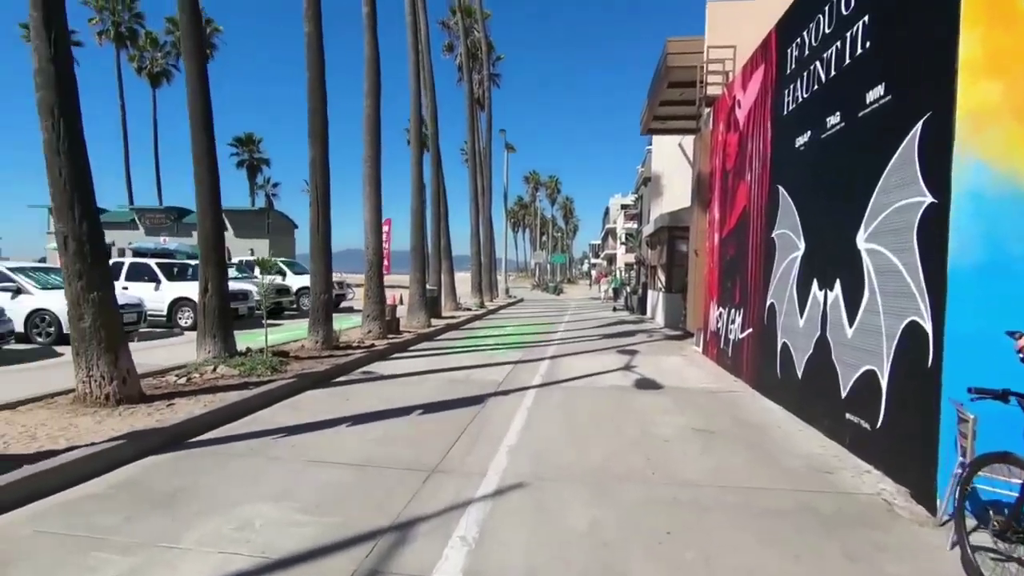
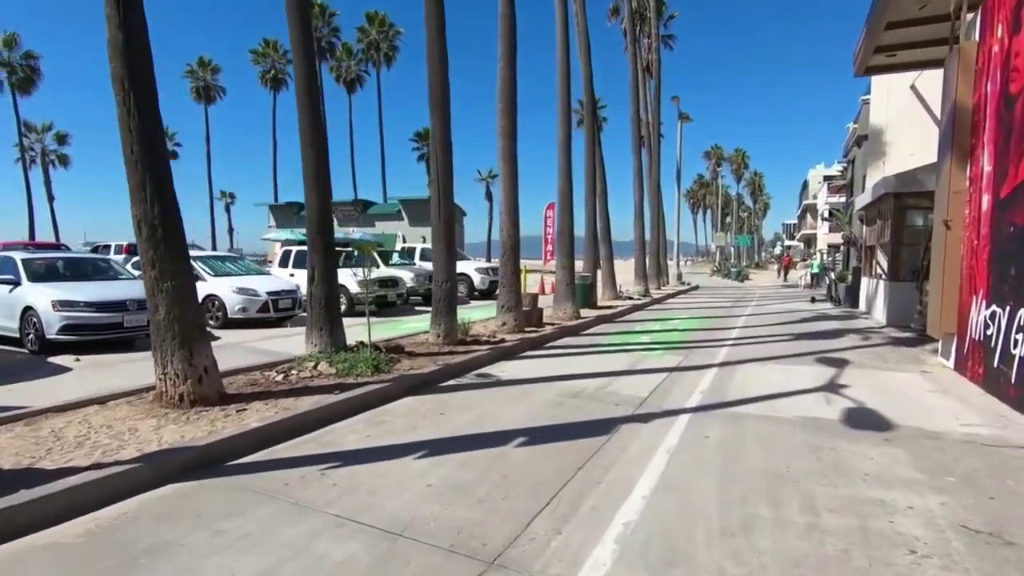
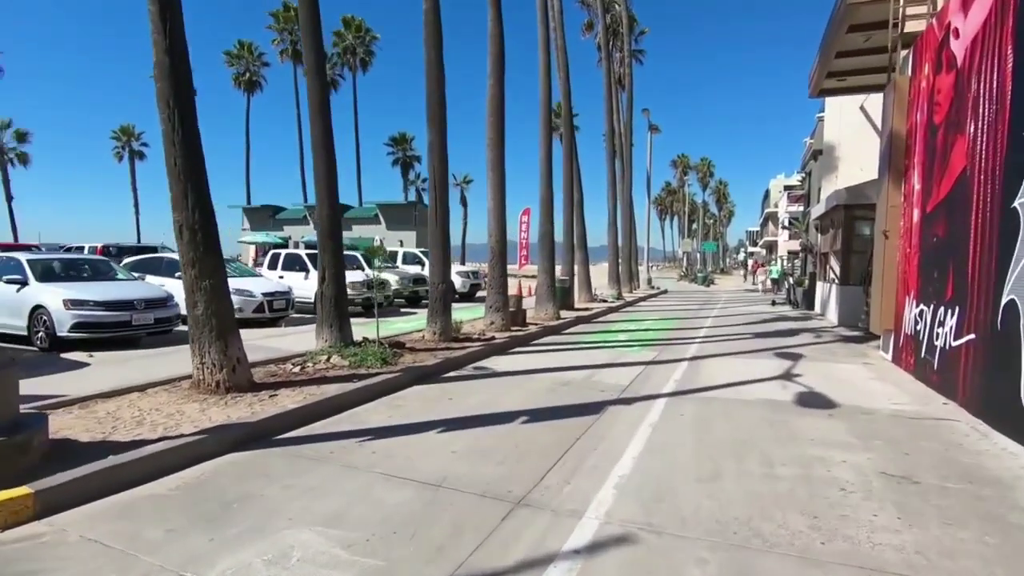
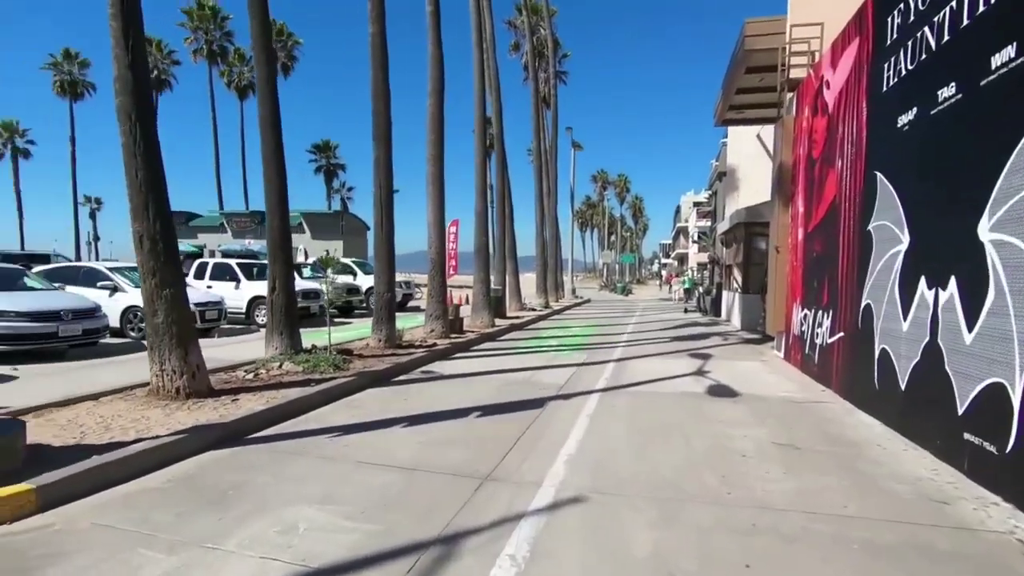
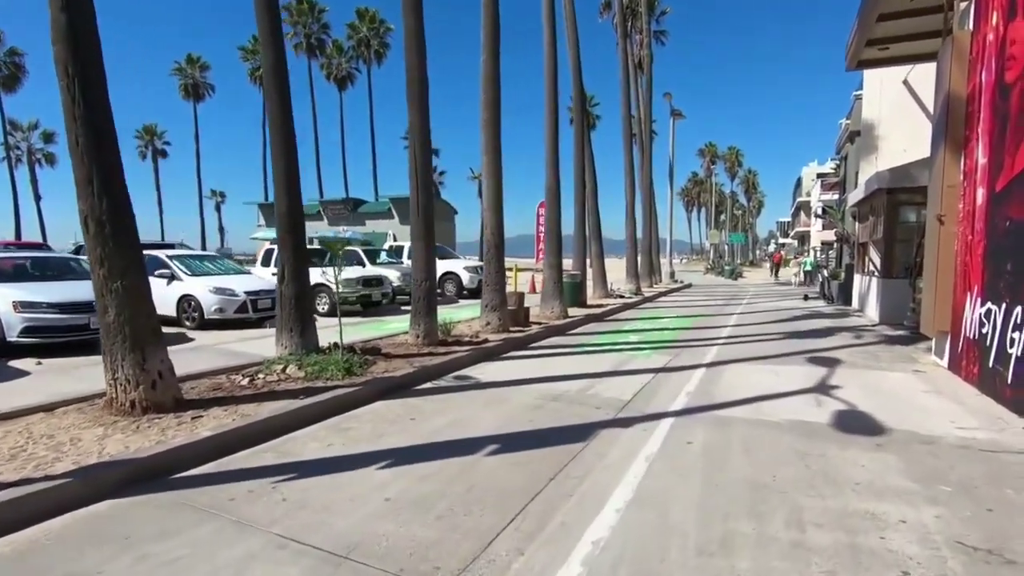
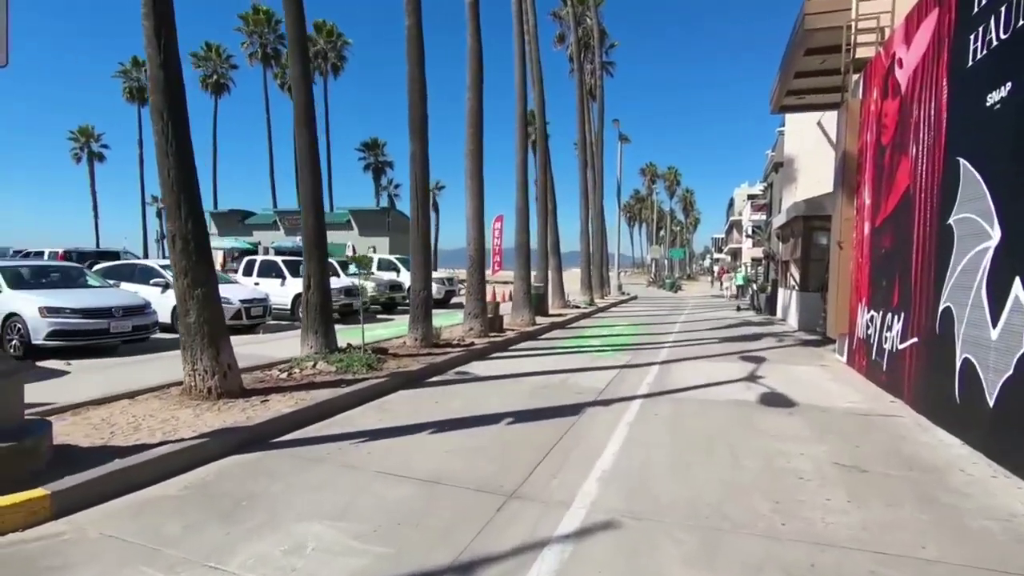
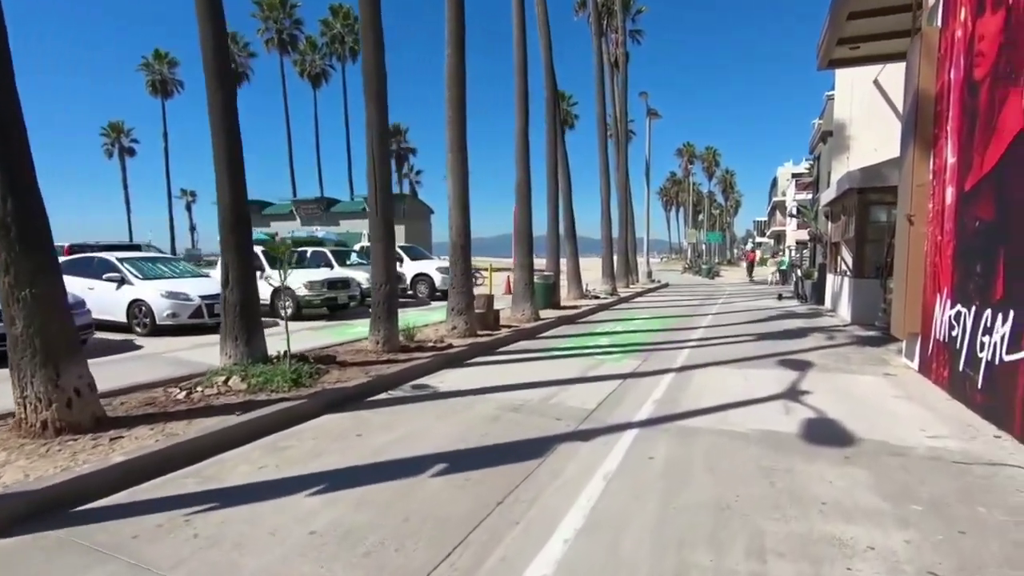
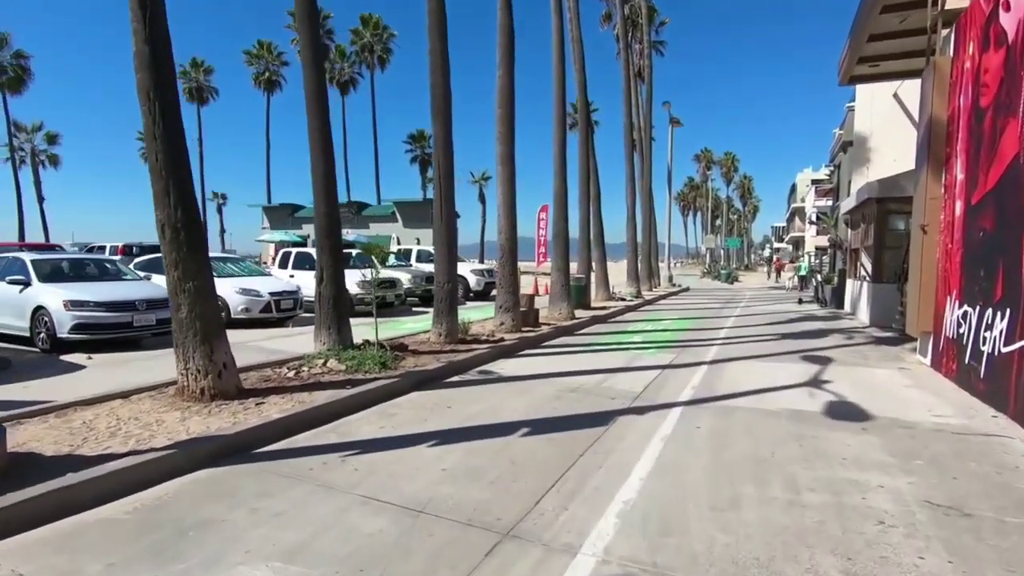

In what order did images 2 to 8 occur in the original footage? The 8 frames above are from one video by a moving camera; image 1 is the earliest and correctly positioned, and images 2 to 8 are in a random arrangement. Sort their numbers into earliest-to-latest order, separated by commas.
4, 6, 3, 8, 2, 5, 7
